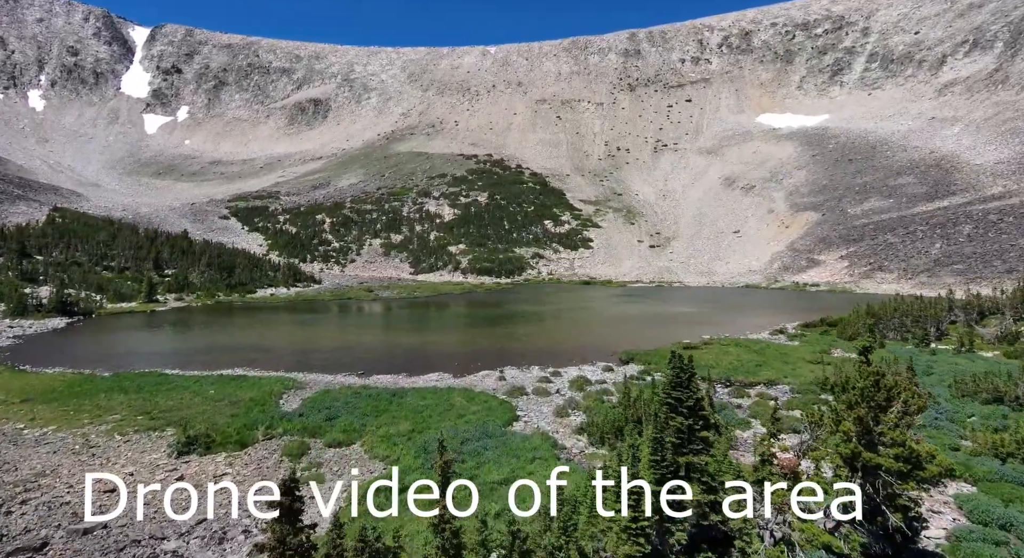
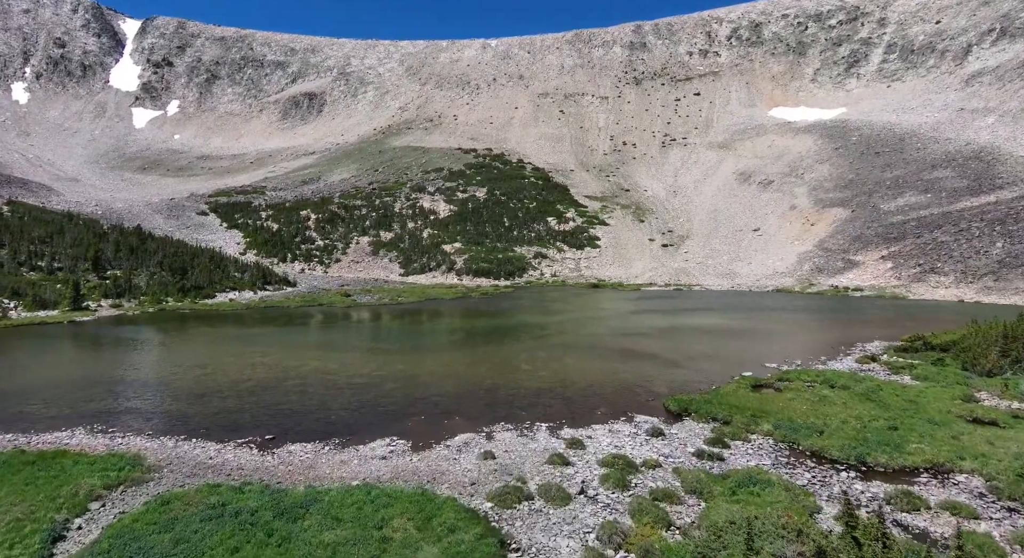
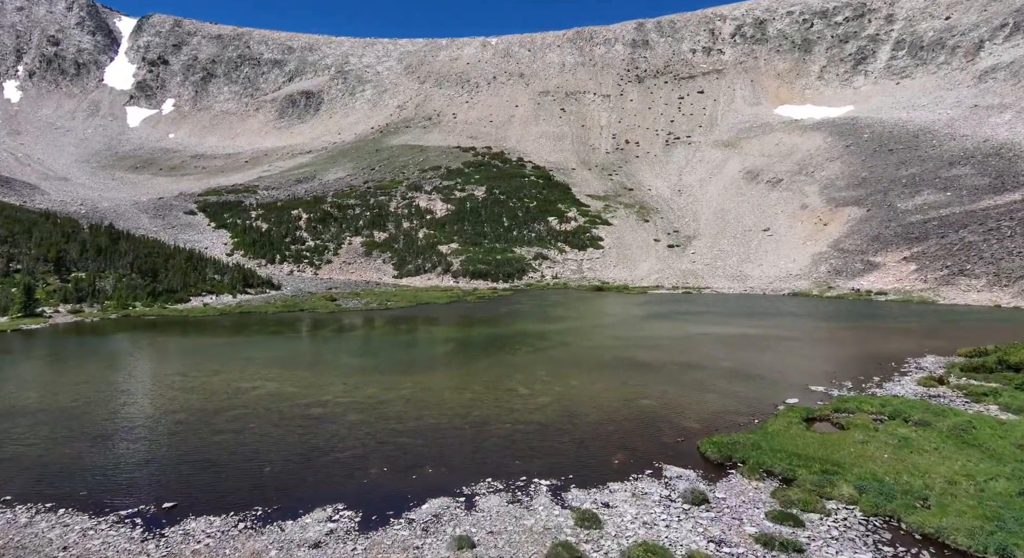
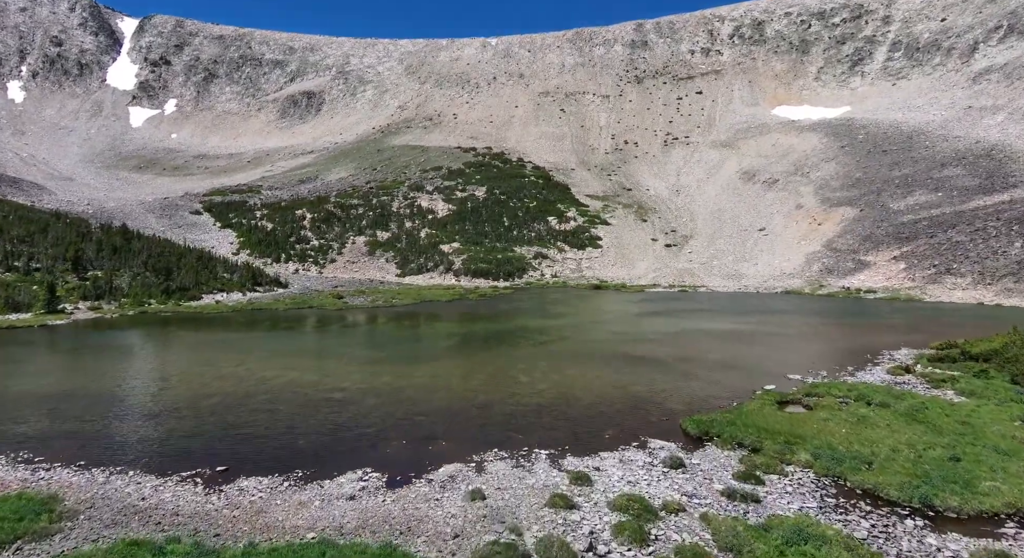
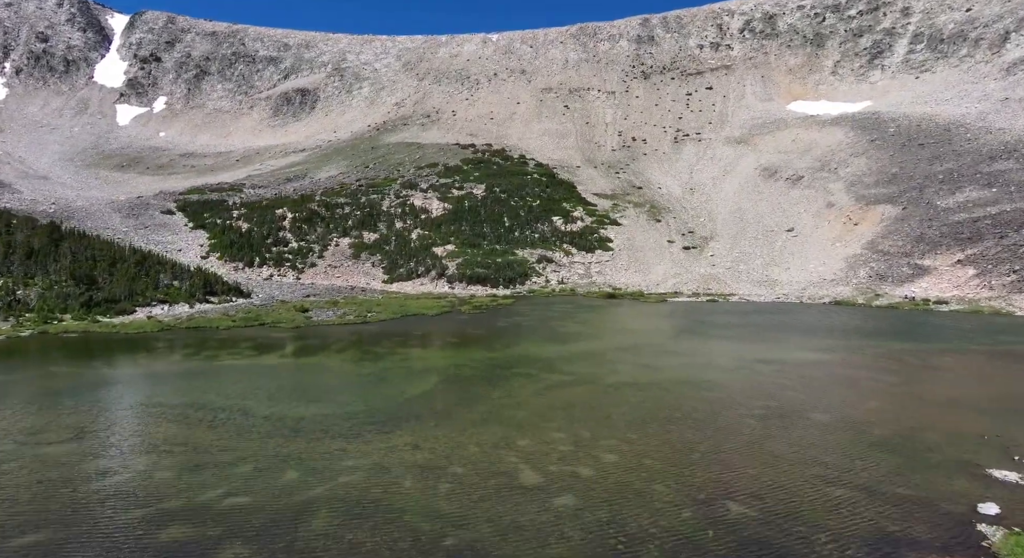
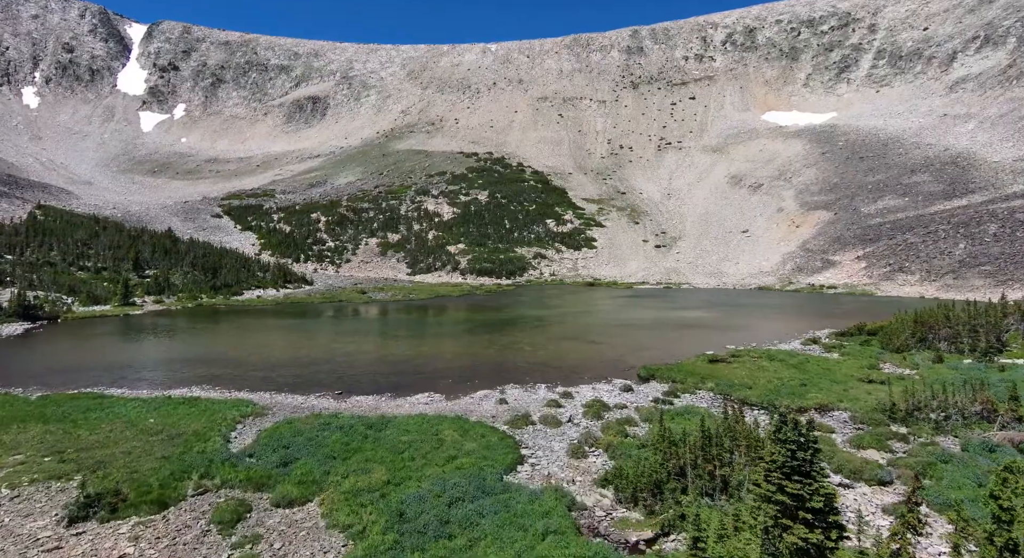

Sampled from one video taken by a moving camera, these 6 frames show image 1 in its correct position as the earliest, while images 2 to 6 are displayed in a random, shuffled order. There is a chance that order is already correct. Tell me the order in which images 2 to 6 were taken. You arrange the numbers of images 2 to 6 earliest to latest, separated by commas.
6, 2, 4, 3, 5
